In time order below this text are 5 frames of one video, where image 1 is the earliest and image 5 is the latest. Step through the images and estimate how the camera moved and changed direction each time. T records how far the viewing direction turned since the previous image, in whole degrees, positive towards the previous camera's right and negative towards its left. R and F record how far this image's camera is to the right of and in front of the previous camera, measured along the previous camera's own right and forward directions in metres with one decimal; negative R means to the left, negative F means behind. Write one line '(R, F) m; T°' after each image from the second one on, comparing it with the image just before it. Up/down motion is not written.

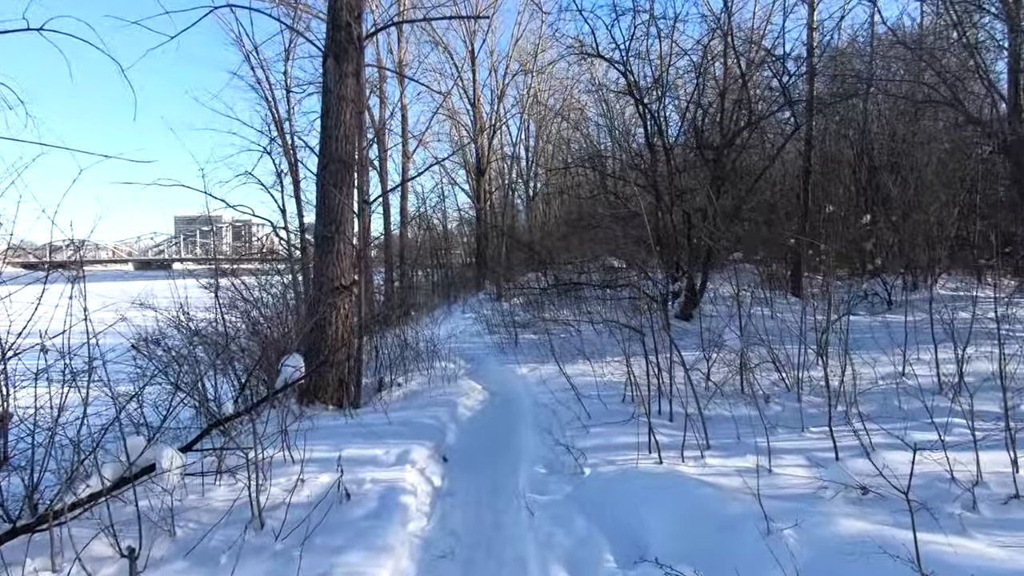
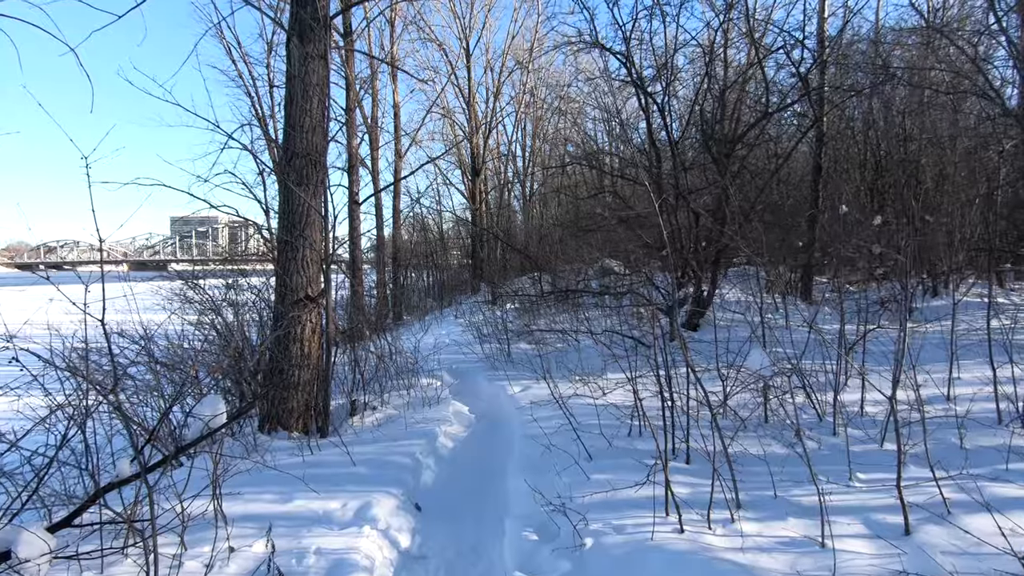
(+0.1, +0.8) m; 0°
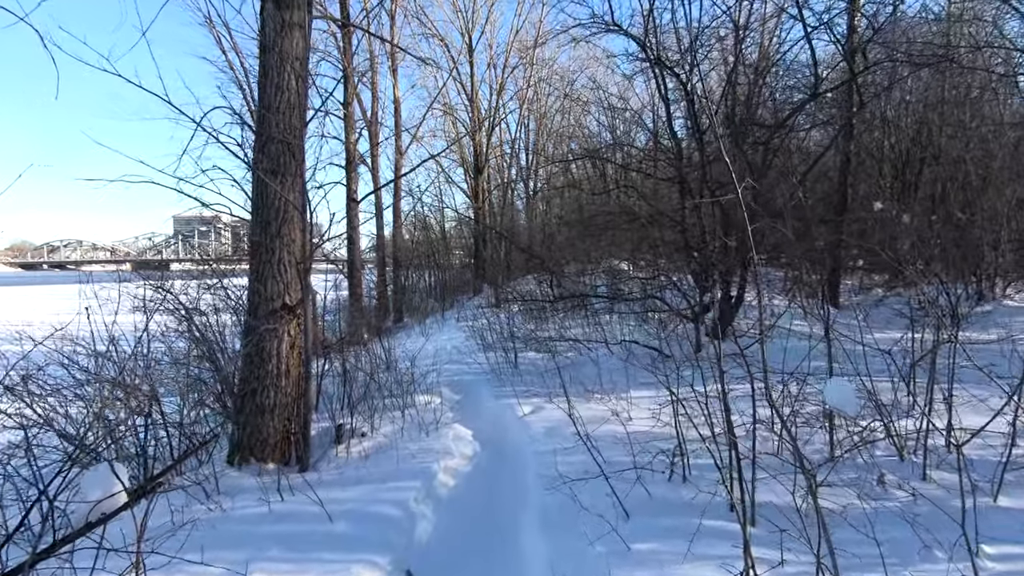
(-0.1, +0.8) m; 0°
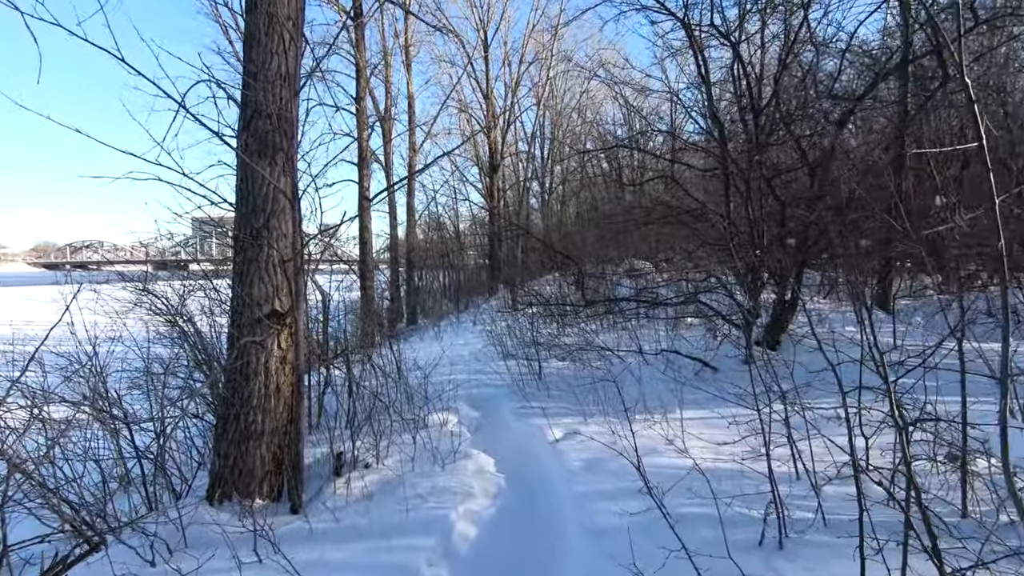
(-0.1, +0.9) m; -1°
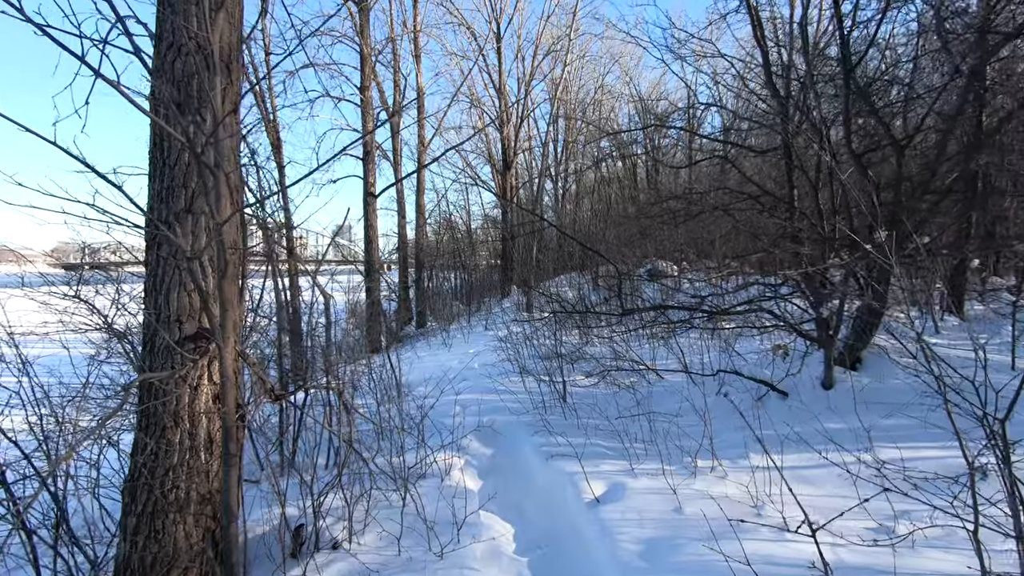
(-0.1, +1.3) m; -1°
